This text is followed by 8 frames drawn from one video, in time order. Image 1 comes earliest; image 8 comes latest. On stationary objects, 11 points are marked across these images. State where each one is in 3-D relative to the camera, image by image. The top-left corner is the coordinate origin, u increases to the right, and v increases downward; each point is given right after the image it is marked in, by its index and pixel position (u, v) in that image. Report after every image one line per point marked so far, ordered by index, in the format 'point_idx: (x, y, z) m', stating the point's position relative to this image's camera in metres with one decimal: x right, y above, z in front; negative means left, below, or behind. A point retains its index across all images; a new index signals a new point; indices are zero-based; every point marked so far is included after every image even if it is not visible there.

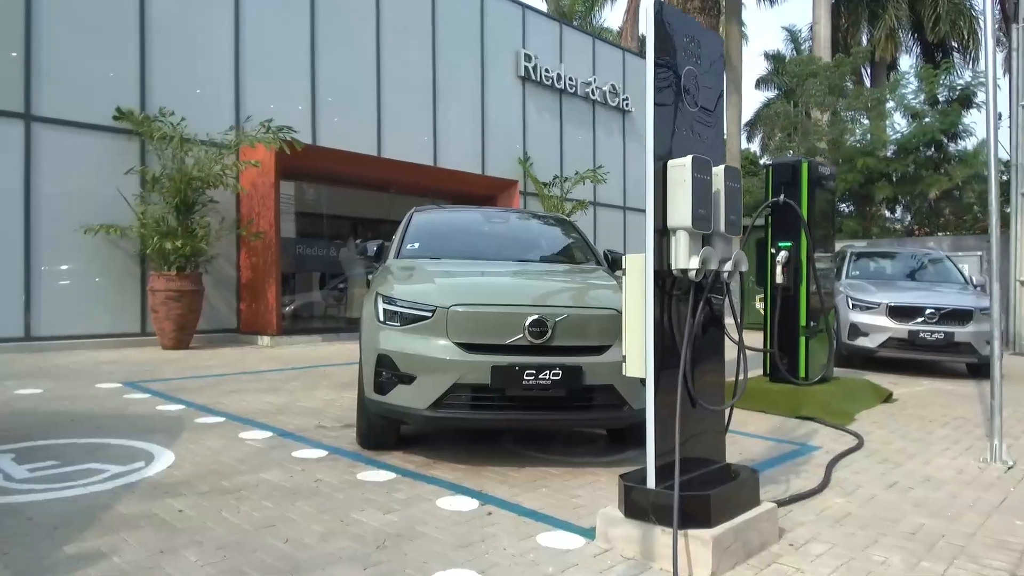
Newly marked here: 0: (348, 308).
0: (-3.3, -0.4, +13.8) m
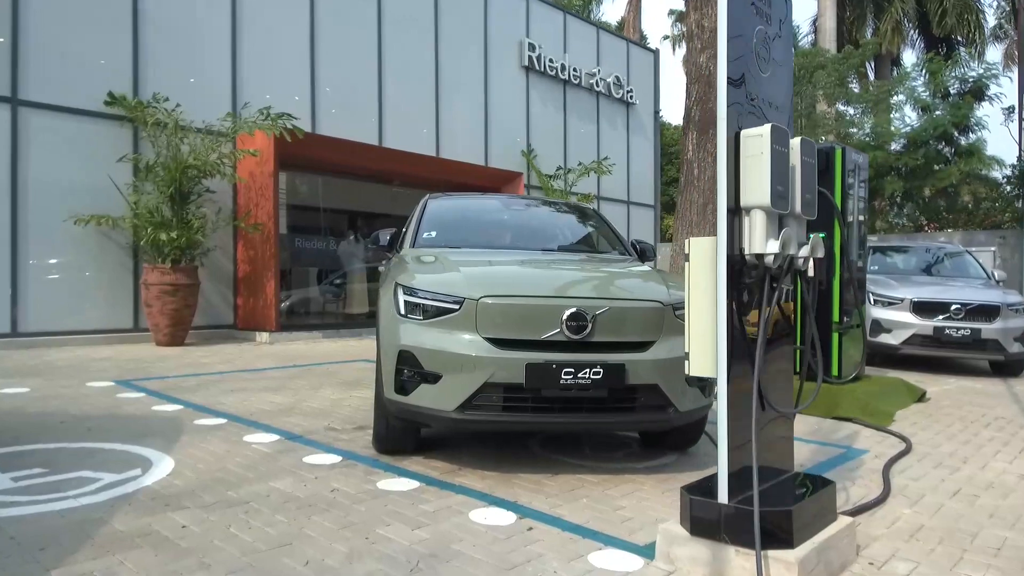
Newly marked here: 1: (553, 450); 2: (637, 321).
0: (-3.2, -0.3, +13.4) m
1: (+0.3, -1.1, +4.9) m
2: (+0.7, -0.2, +4.2) m
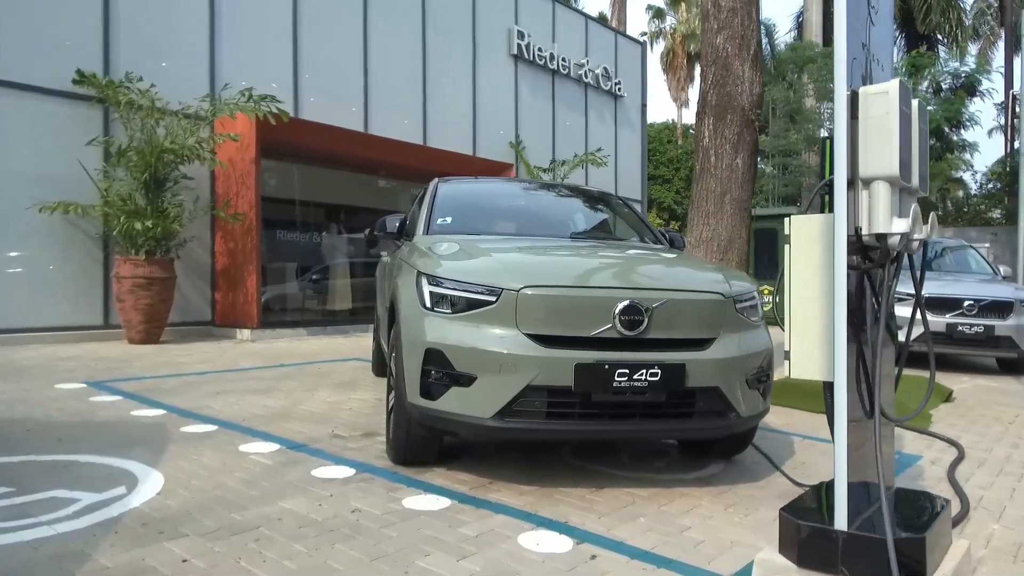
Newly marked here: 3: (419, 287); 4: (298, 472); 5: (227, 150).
0: (-3.3, -0.3, +12.7) m
1: (+0.5, -1.0, +4.4) m
2: (+0.9, -0.1, +3.7) m
3: (-0.5, 0.0, +3.9) m
4: (-1.1, -1.0, +4.0) m
5: (-3.9, +1.9, +10.3) m
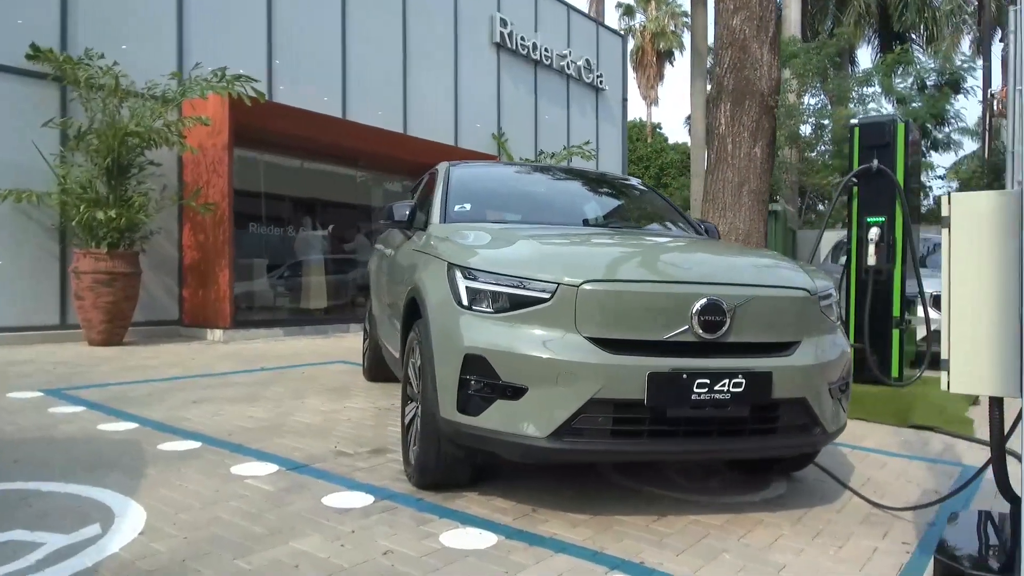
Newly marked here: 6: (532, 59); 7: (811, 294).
0: (-3.6, -0.2, +12.0) m
1: (+0.6, -1.0, +3.9) m
2: (+1.1, -0.1, +3.2) m
3: (-0.3, 0.0, +3.3) m
4: (-0.9, -1.0, +3.4) m
5: (-4.0, +2.0, +9.5) m
6: (+0.4, +4.9, +16.0) m
7: (+1.3, 0.0, +3.3) m
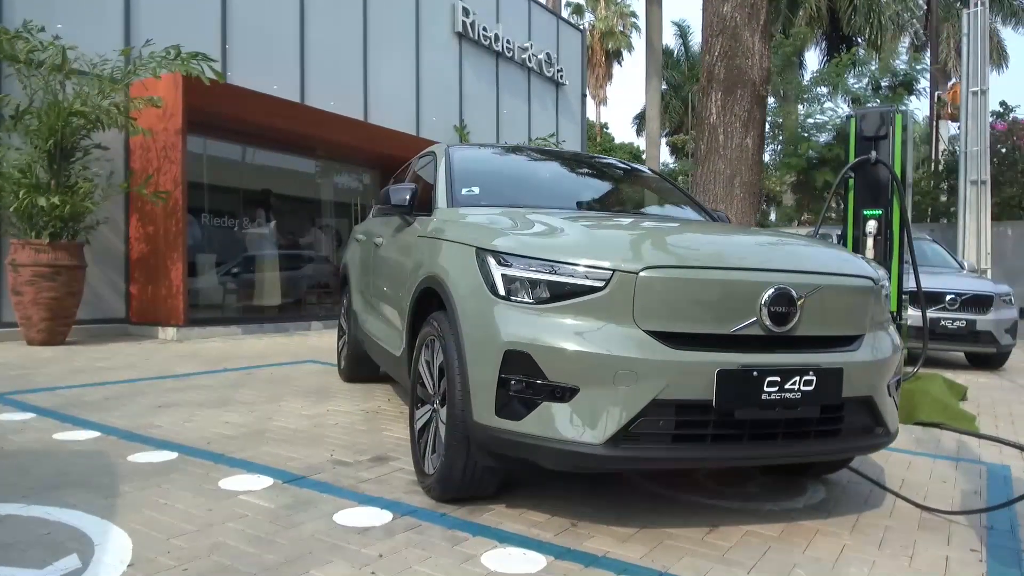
0: (-4.1, -0.1, +11.4) m
1: (+0.8, -0.9, +3.6) m
2: (+1.3, -0.1, +2.9) m
3: (-0.1, +0.1, +3.0) m
4: (-0.8, -0.9, +2.9) m
5: (-4.3, +2.0, +8.8) m
6: (-0.4, +5.0, +15.6) m
7: (+1.5, 0.0, +3.1) m
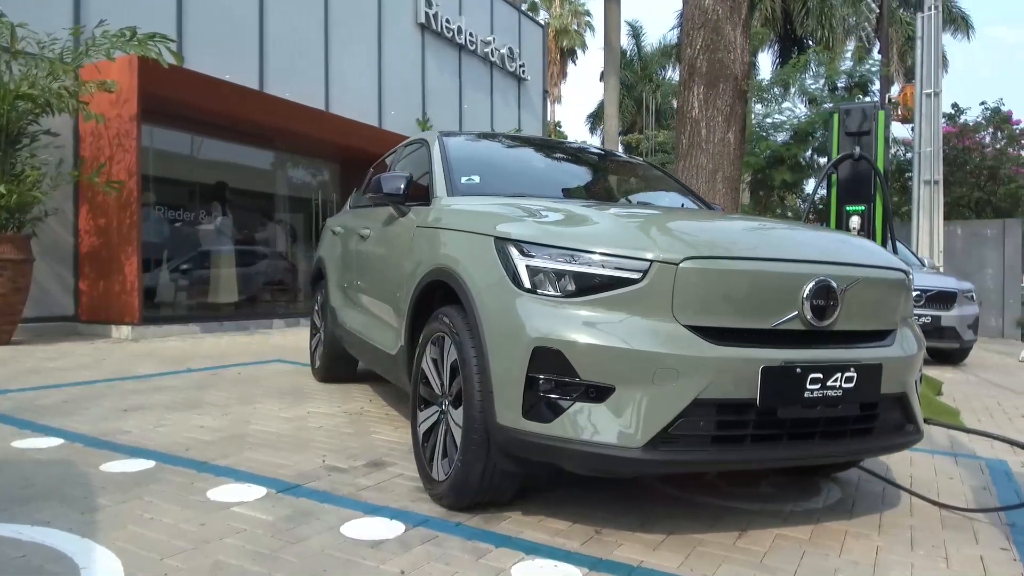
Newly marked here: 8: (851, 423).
0: (-4.5, -0.1, +10.9) m
1: (+0.8, -0.9, +3.4) m
2: (+1.4, 0.0, +2.8) m
3: (0.0, +0.1, +2.8) m
4: (-0.7, -0.9, +2.7) m
5: (-4.6, +2.1, +8.3) m
6: (-1.1, +5.0, +15.3) m
7: (+1.6, 0.0, +3.0) m
8: (+1.2, -0.5, +2.7) m
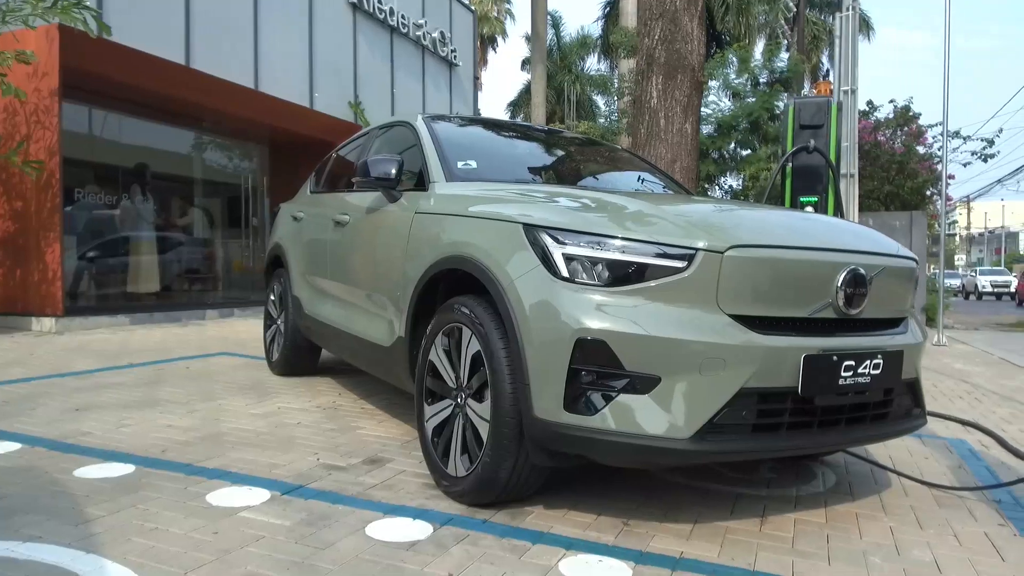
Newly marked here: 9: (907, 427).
0: (-5.3, +0.1, +10.2) m
1: (+0.8, -0.9, +3.4) m
2: (+1.5, 0.0, +2.9) m
3: (+0.1, +0.1, +2.7) m
4: (-0.6, -0.8, +2.5) m
5: (-5.1, +2.2, +7.7) m
6: (-2.5, +5.2, +15.0) m
7: (+1.6, +0.1, +3.1) m
8: (+1.4, -0.5, +2.8) m
9: (+1.5, -0.5, +2.9) m
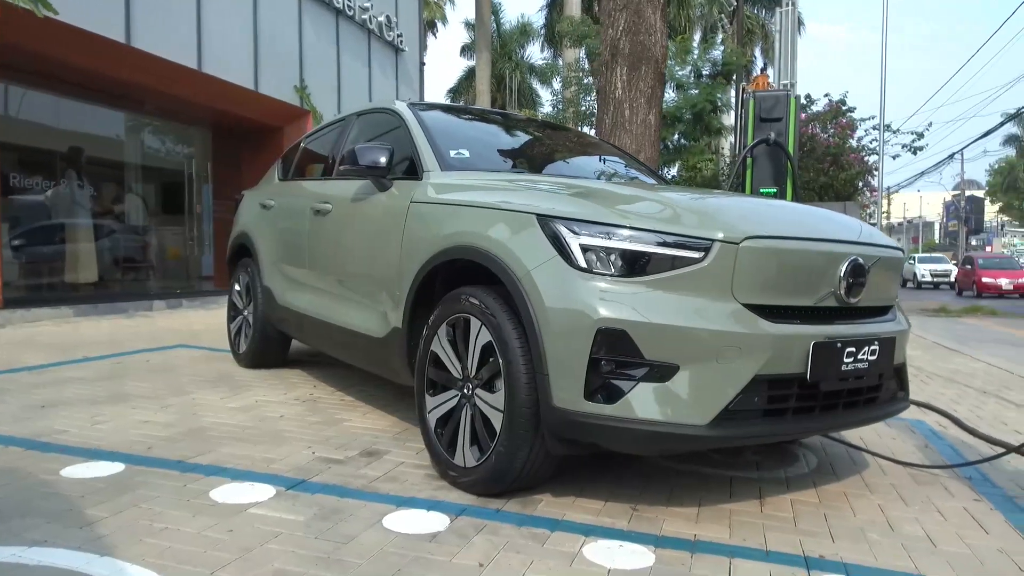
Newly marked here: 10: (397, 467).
0: (-5.9, +0.2, +9.7) m
1: (+0.8, -0.8, +3.5) m
2: (+1.5, 0.0, +3.0) m
3: (+0.1, +0.2, +2.7) m
4: (-0.5, -0.8, +2.5) m
5: (-5.5, +2.3, +7.2) m
6: (-3.5, +5.5, +14.6) m
7: (+1.7, +0.1, +3.2) m
8: (+1.4, -0.4, +2.9) m
9: (+1.6, -0.5, +3.1) m
10: (-0.5, -0.8, +3.3) m
